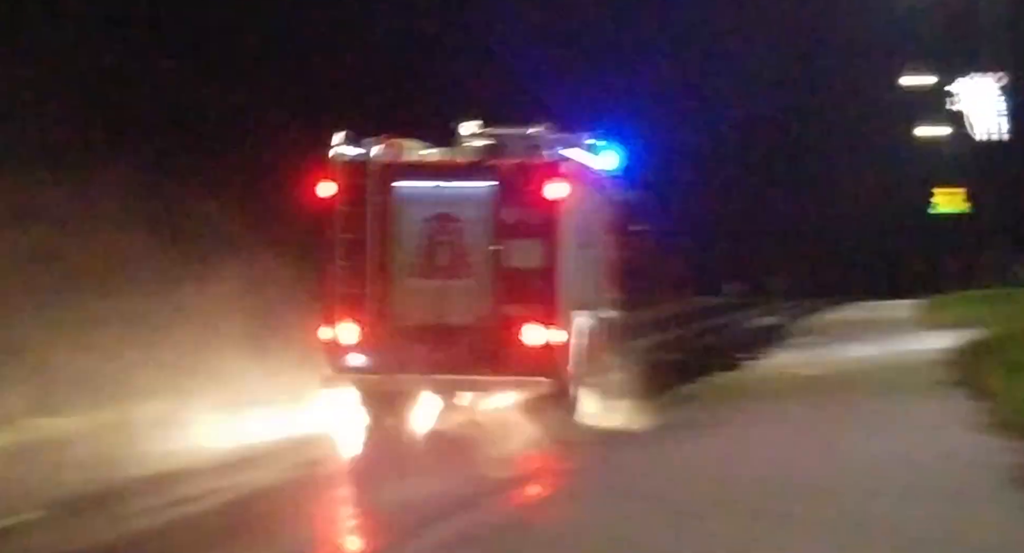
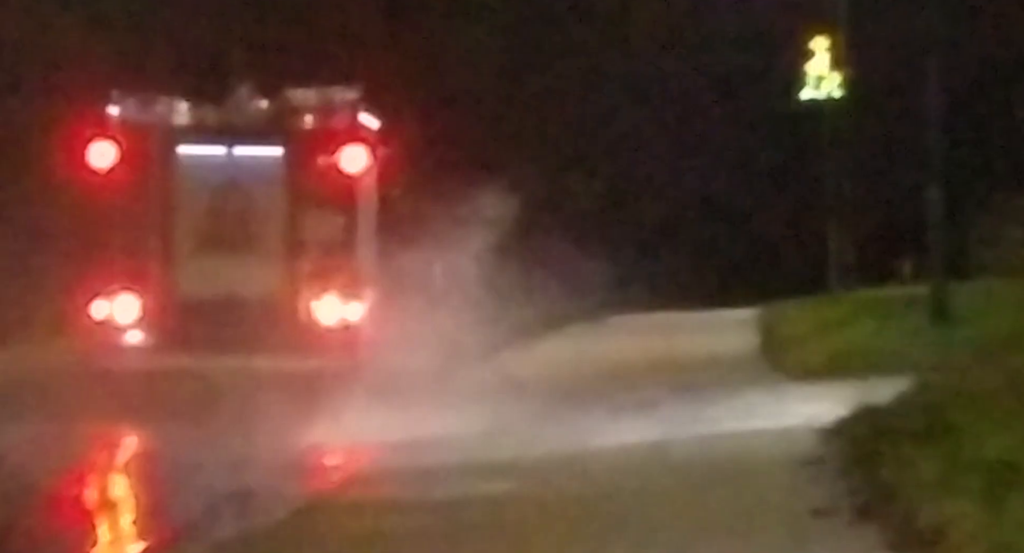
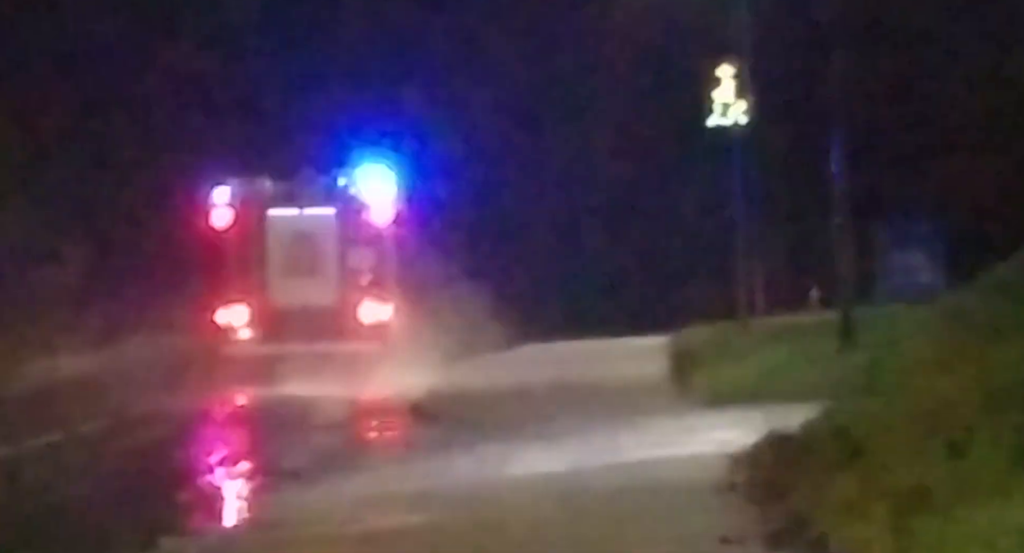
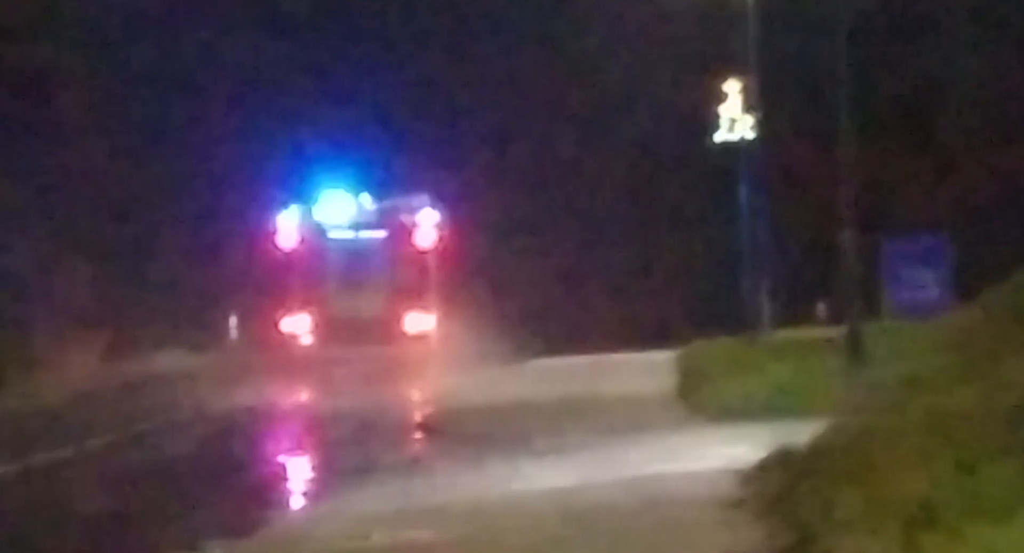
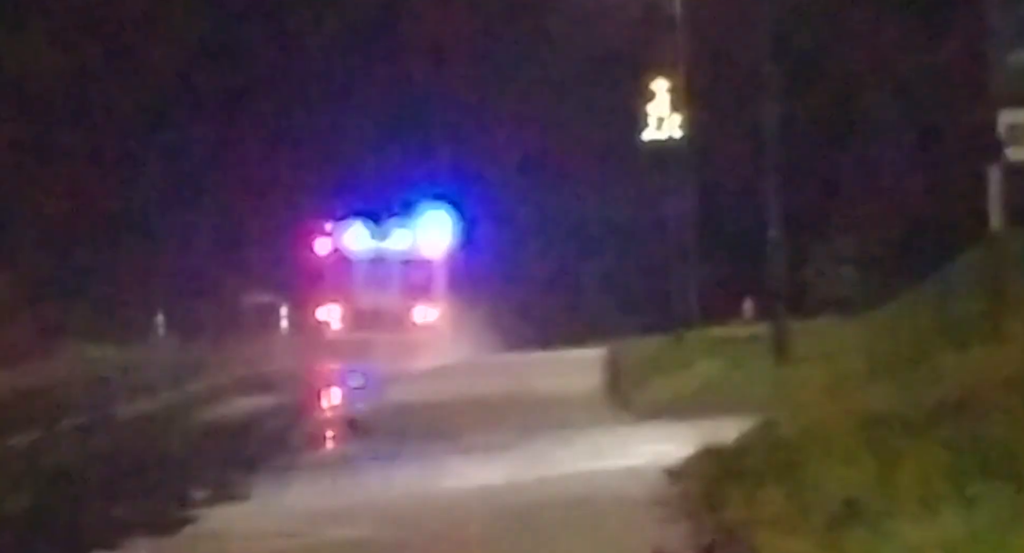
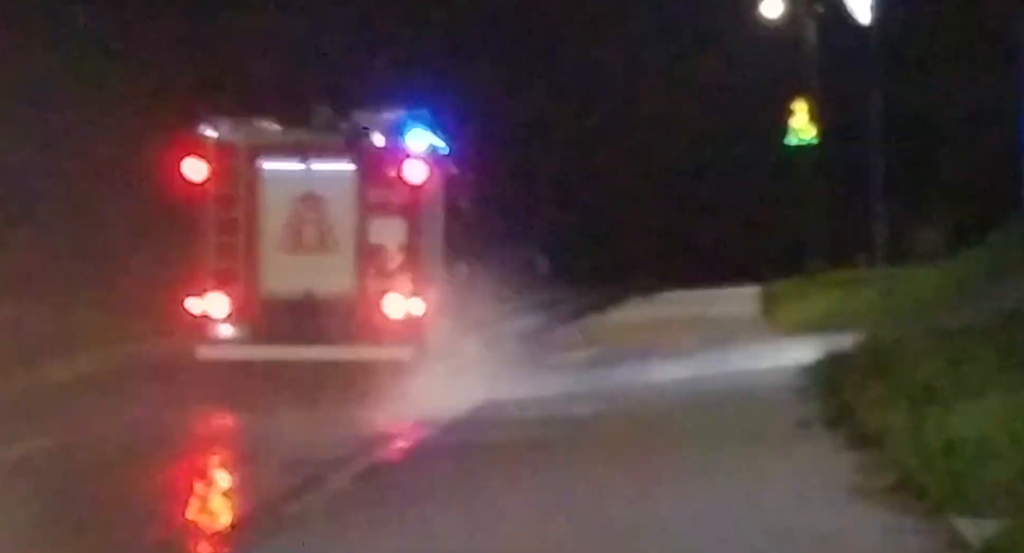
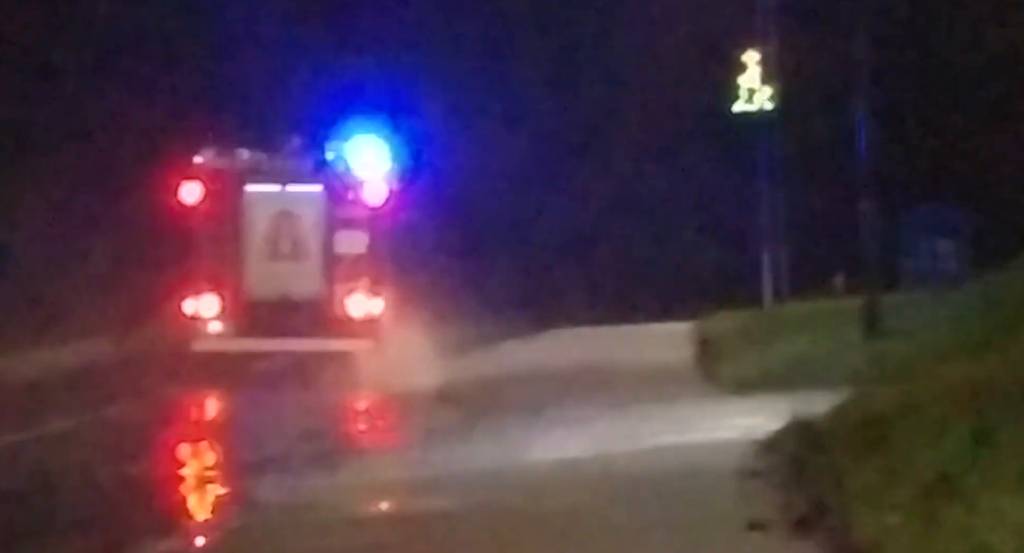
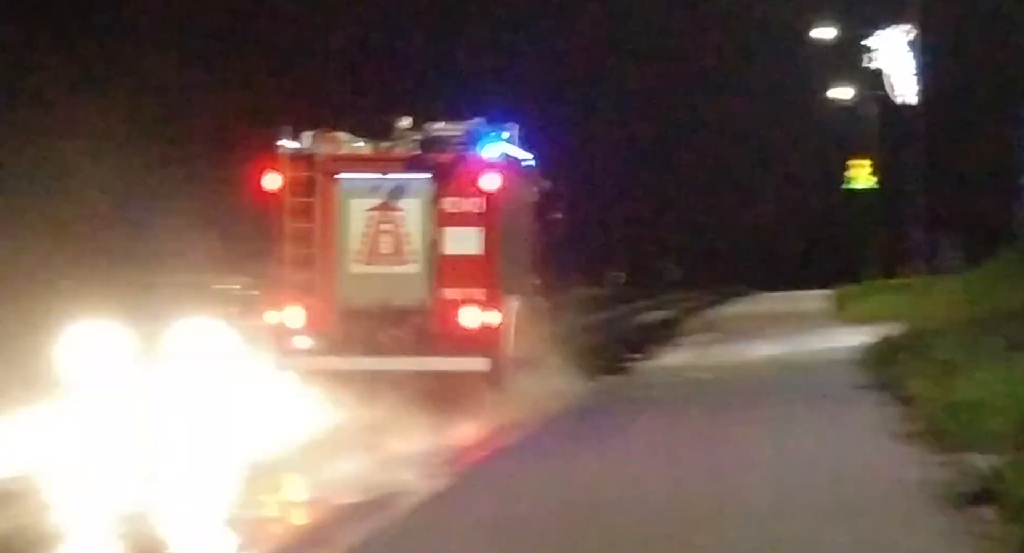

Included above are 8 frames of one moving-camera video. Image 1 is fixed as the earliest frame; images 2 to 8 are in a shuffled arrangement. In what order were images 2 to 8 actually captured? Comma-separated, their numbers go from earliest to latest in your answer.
8, 6, 2, 7, 3, 4, 5
